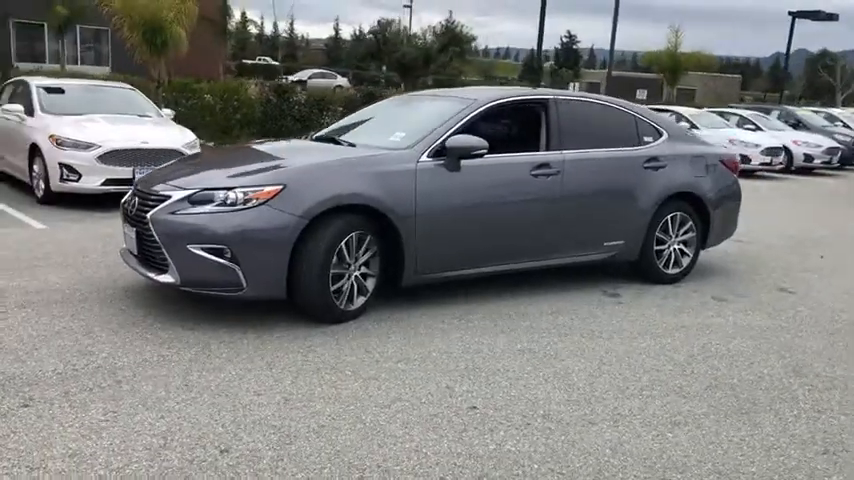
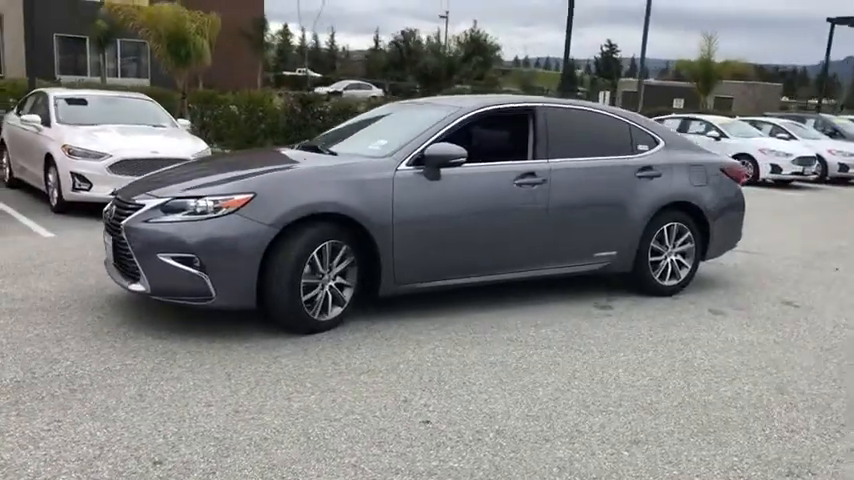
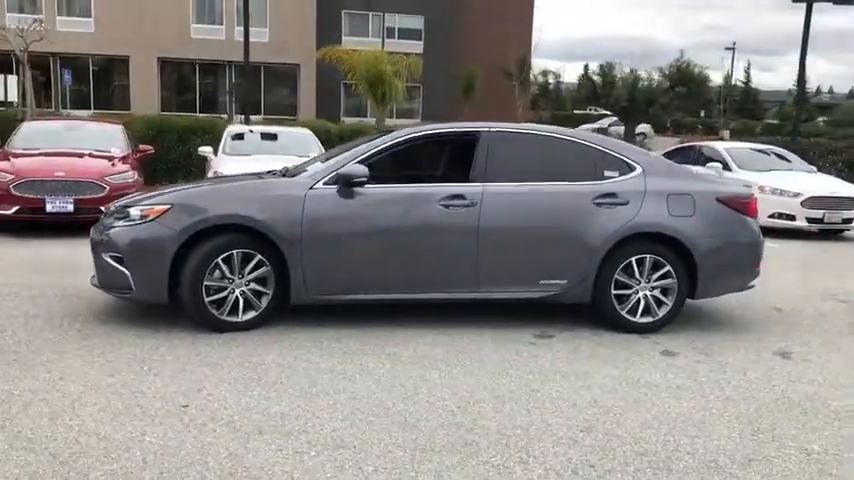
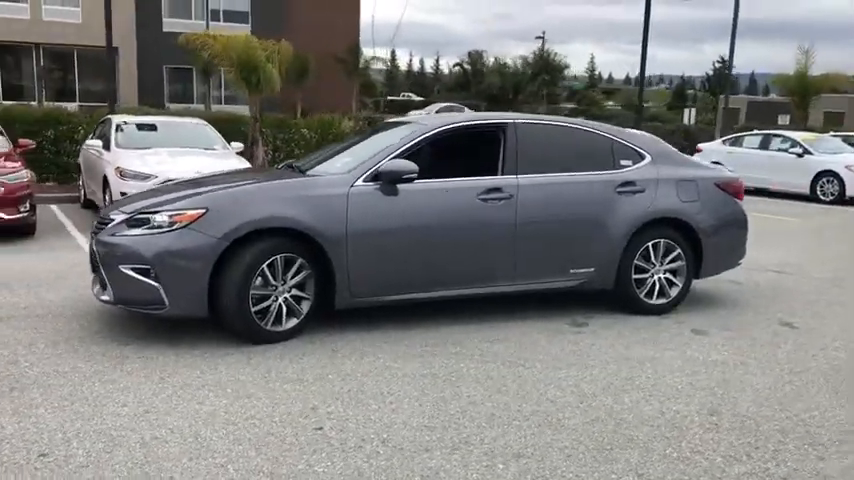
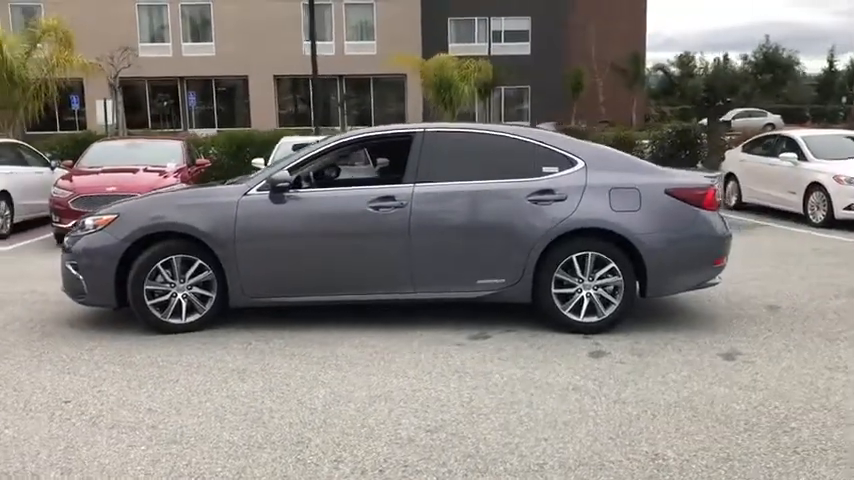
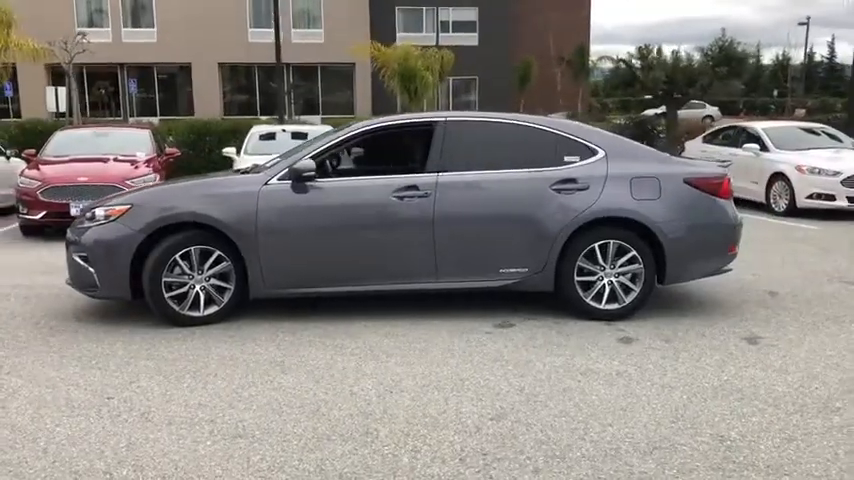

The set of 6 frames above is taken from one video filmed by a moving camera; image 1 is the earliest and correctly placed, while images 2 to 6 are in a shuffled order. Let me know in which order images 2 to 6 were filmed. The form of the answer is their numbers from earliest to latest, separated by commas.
2, 4, 3, 6, 5
